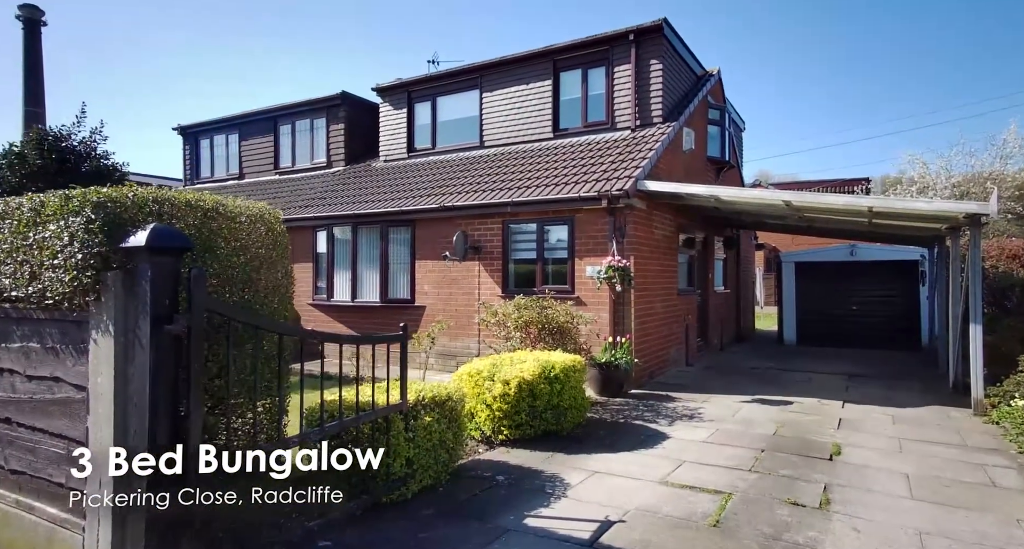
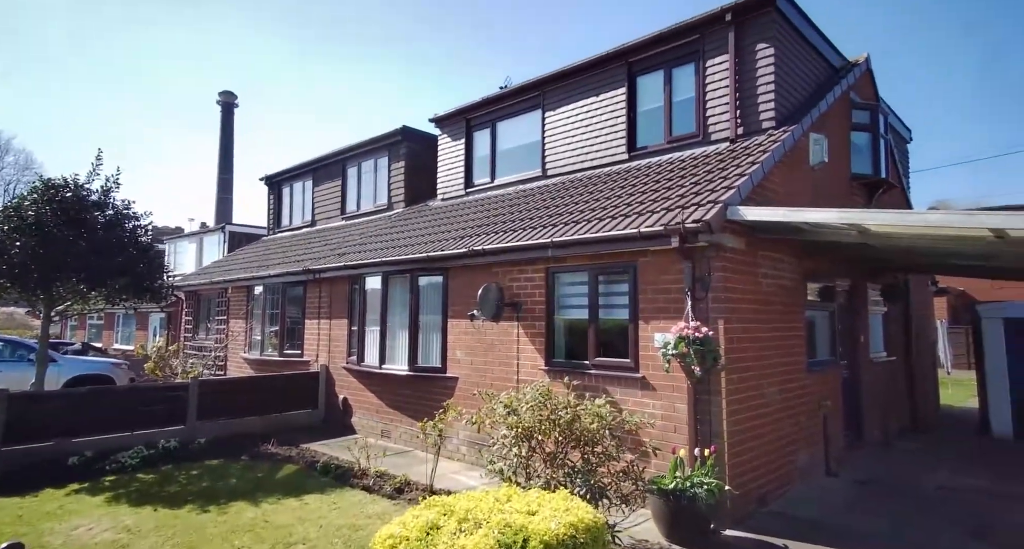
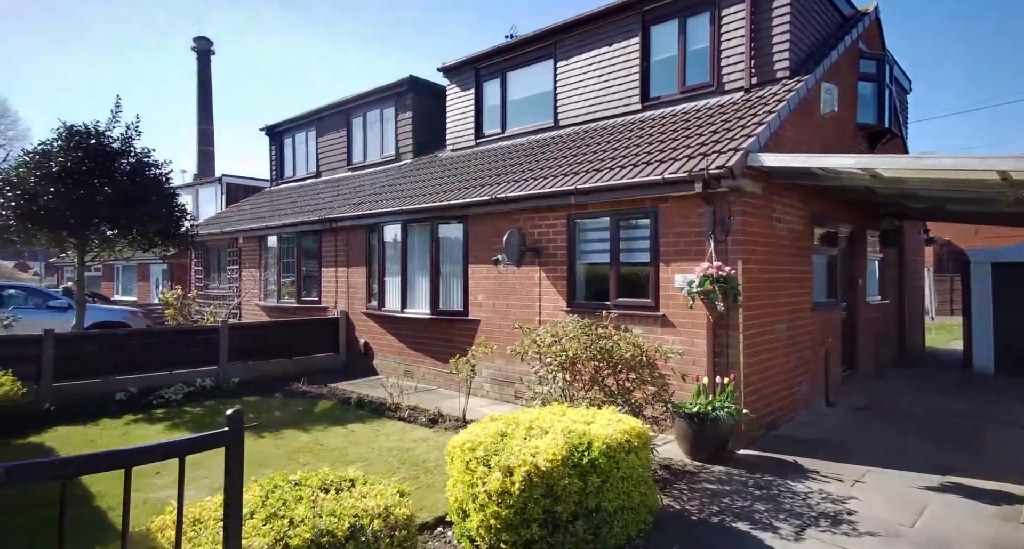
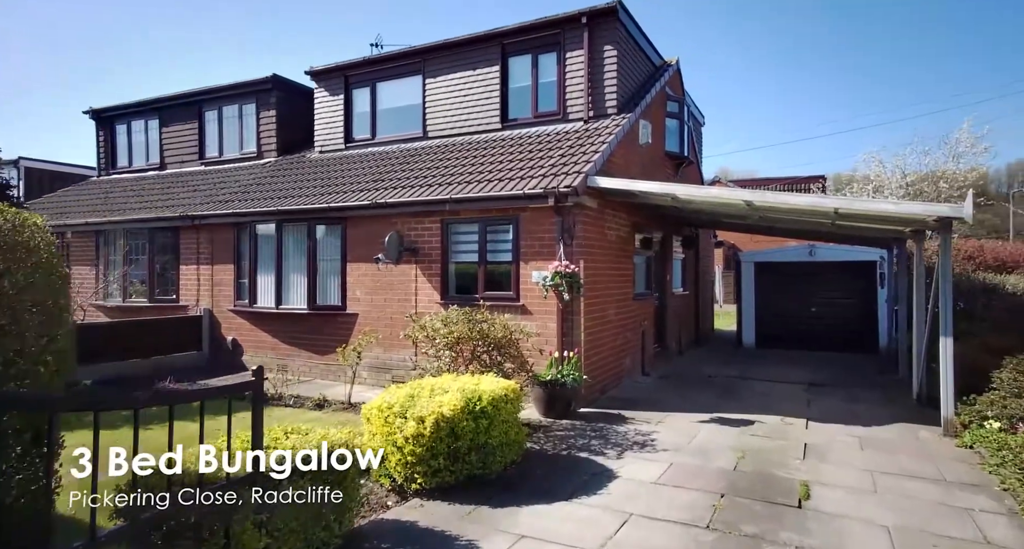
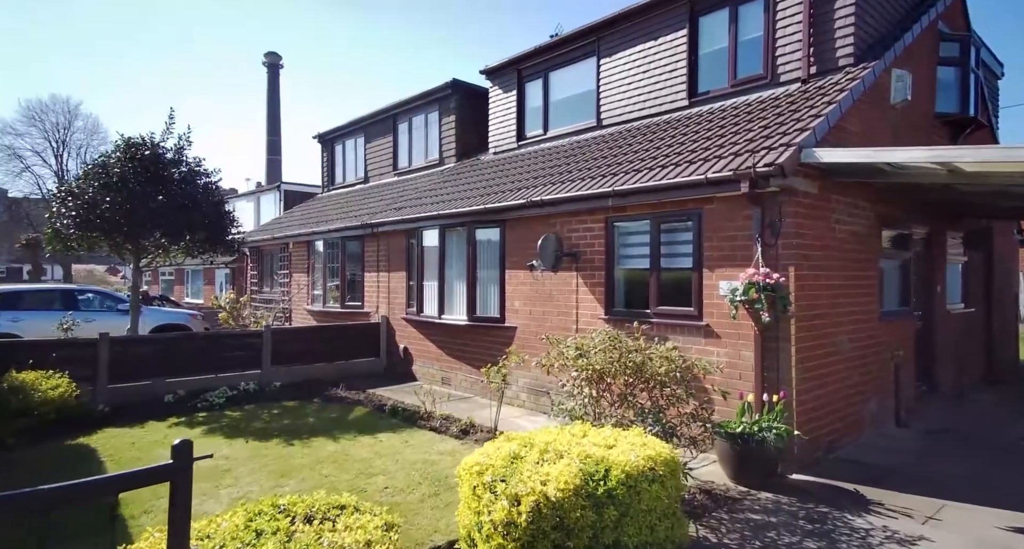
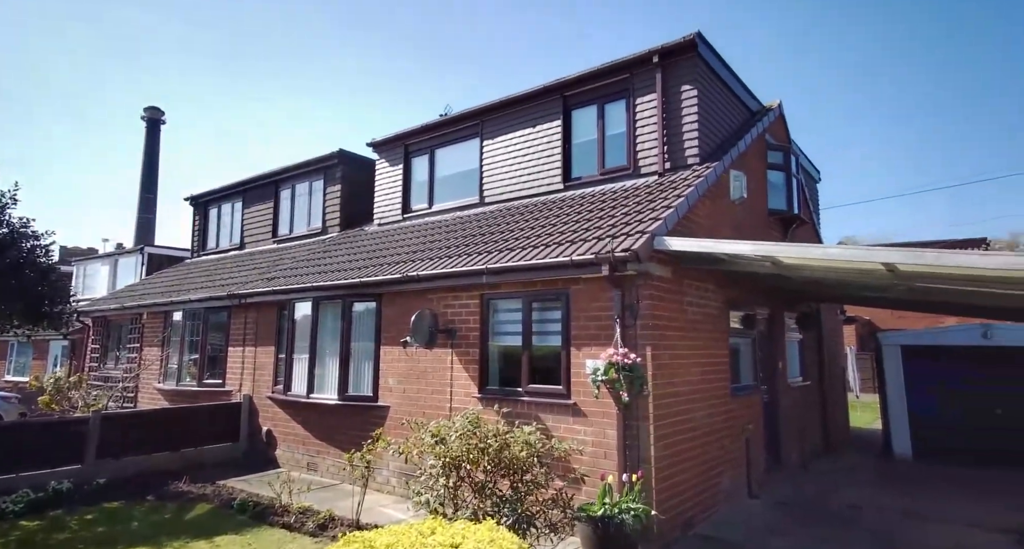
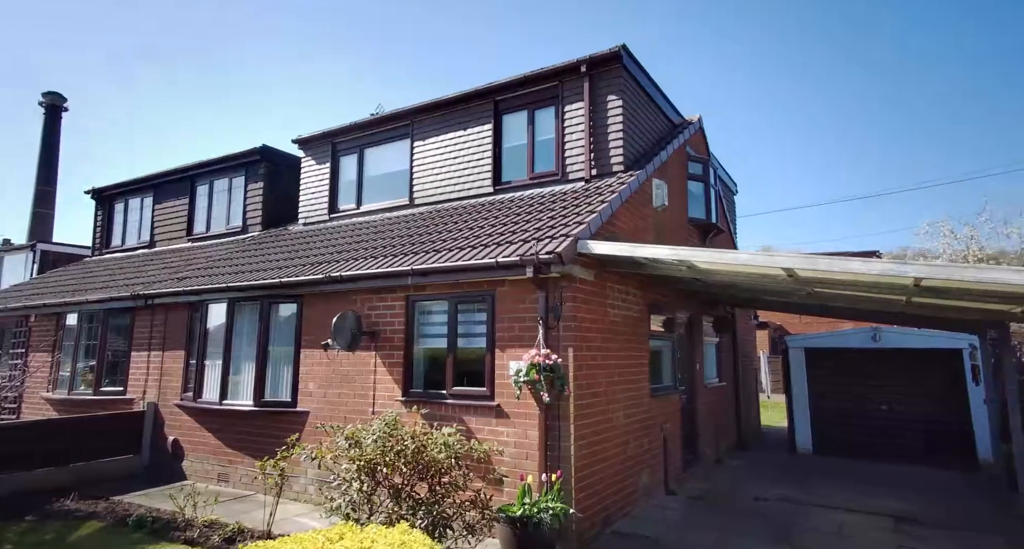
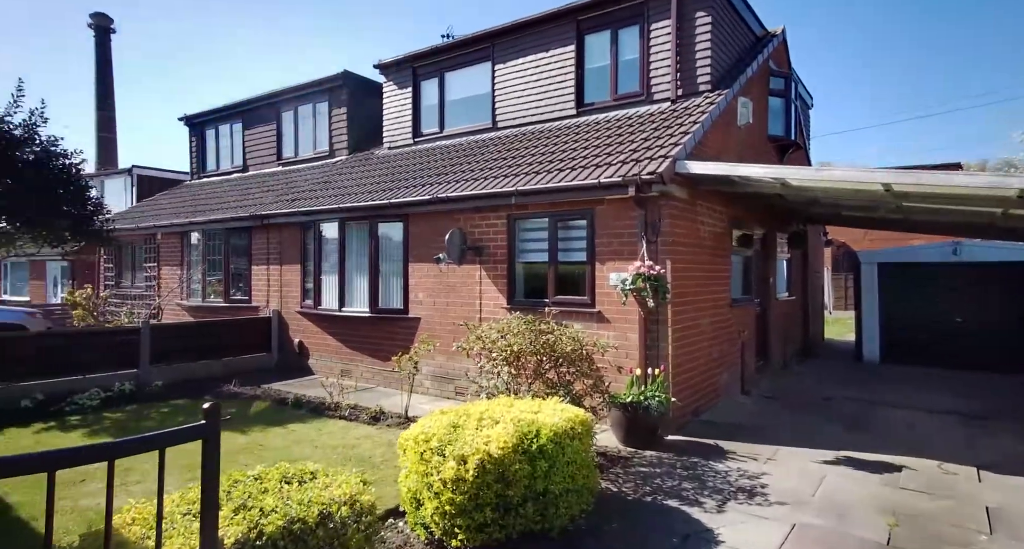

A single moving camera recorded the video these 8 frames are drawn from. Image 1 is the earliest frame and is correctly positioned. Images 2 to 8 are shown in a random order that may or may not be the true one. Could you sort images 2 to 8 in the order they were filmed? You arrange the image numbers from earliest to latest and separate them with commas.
4, 8, 3, 5, 2, 6, 7
